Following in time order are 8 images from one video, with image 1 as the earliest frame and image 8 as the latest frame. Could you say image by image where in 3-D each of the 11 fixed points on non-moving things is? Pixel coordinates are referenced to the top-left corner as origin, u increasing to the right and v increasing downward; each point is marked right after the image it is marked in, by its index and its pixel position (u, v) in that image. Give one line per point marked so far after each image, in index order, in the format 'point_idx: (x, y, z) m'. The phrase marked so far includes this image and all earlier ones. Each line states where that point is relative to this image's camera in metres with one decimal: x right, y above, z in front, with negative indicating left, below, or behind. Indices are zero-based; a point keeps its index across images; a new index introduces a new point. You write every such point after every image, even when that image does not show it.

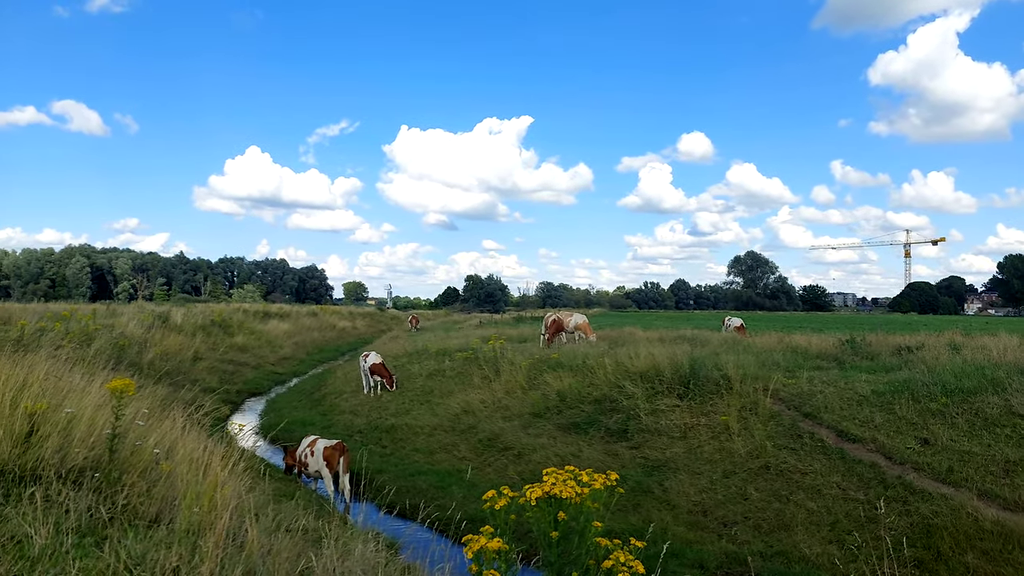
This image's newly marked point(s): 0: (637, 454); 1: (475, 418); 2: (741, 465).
0: (+2.4, -3.1, +13.0) m
1: (-0.9, -3.3, +17.4) m
2: (+3.9, -3.0, +11.7) m
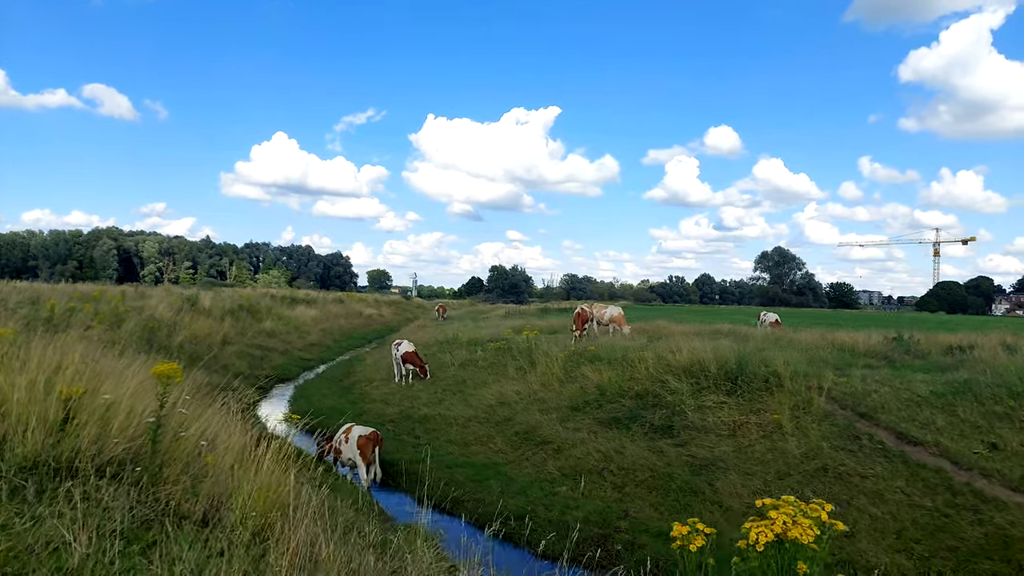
0: (+3.1, -3.0, +12.6) m
1: (0.0, -3.0, +17.1) m
2: (+4.6, -2.9, +11.2) m
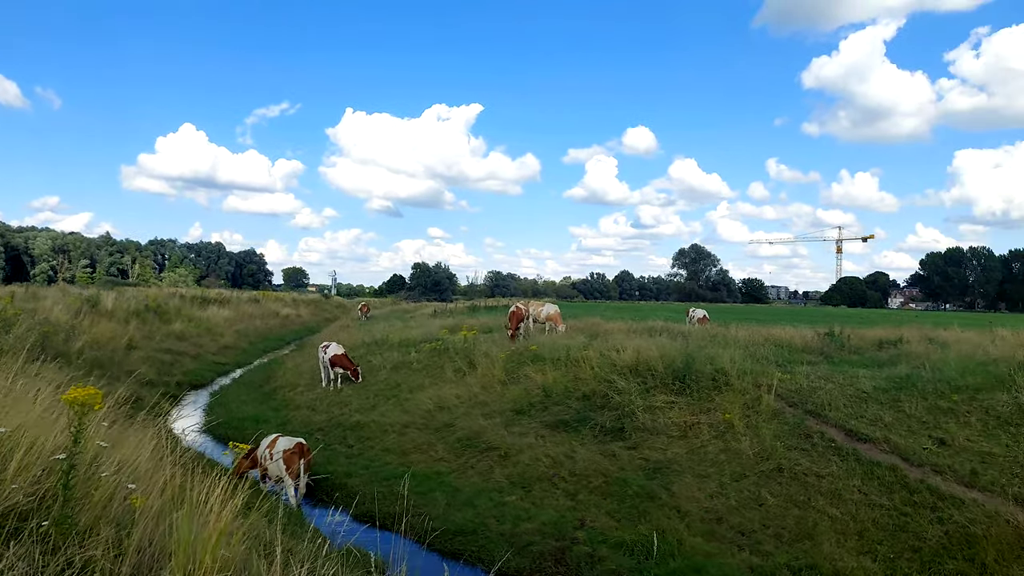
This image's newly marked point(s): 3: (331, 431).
0: (+2.2, -2.9, +12.2) m
1: (-1.4, -3.0, +16.3) m
2: (+3.8, -2.9, +11.0) m
3: (-4.5, -3.5, +17.1) m
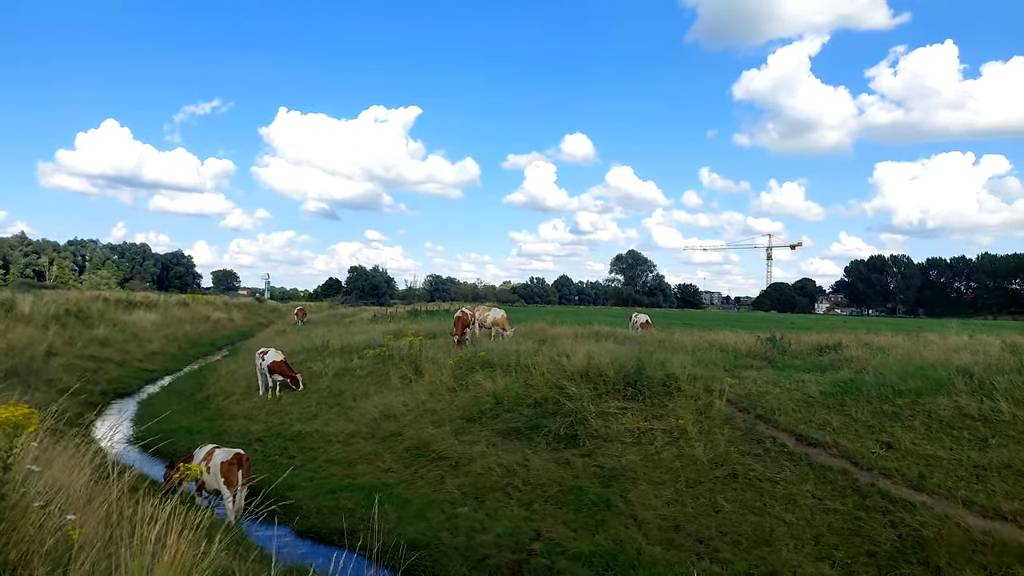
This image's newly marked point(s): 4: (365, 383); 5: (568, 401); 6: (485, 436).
0: (+1.4, -3.0, +12.0) m
1: (-2.6, -3.1, +15.8) m
2: (+3.1, -3.0, +10.9) m
3: (-5.7, -3.6, +16.3) m
4: (-4.2, -2.7, +19.6) m
5: (+1.2, -2.3, +14.2) m
6: (-0.6, -3.0, +14.0) m
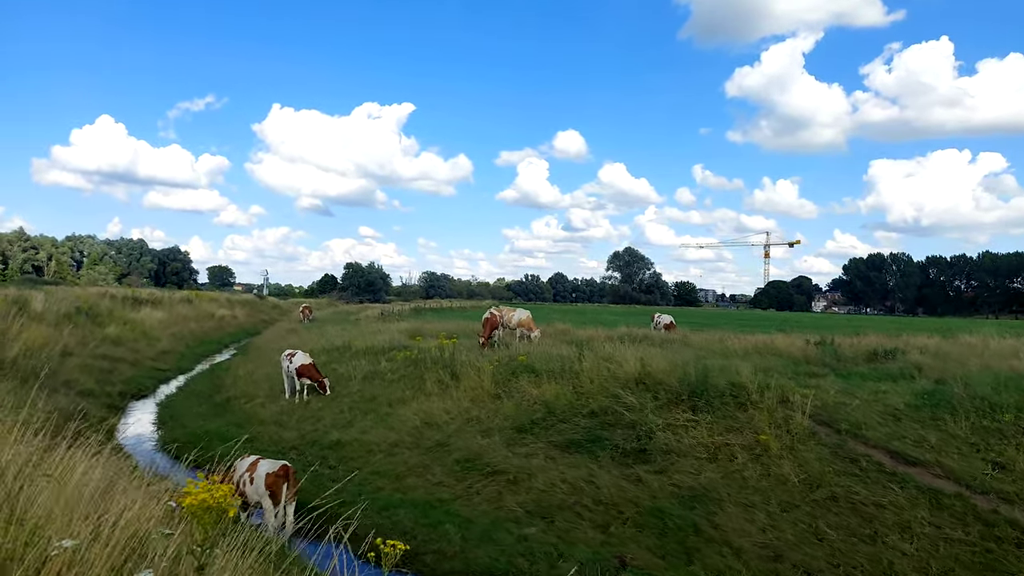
0: (+2.5, -3.1, +11.1) m
1: (-1.5, -3.1, +14.9) m
2: (+4.2, -3.0, +10.1) m
3: (-4.6, -3.6, +15.4) m
4: (-3.1, -2.7, +18.7) m
5: (+2.3, -2.4, +13.3) m
6: (+0.5, -3.1, +13.1) m
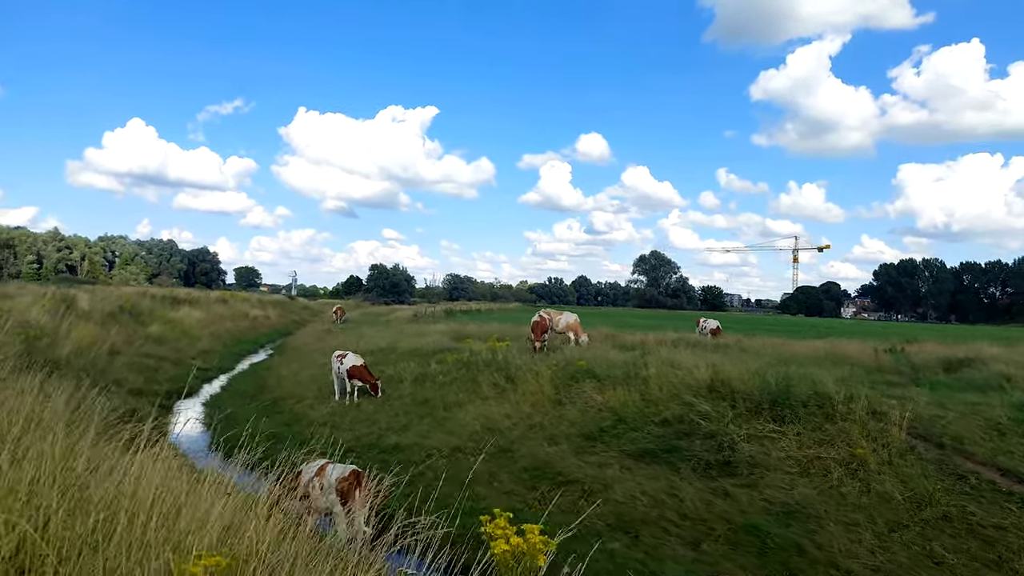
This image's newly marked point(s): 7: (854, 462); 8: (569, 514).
0: (+3.7, -3.2, +10.6) m
1: (-0.1, -3.2, +14.5) m
2: (+5.4, -3.1, +9.4) m
3: (-3.2, -3.6, +15.1) m
4: (-1.6, -2.8, +18.3) m
5: (+3.6, -2.5, +12.8) m
6: (+1.9, -3.1, +12.6) m
7: (+5.3, -2.7, +10.8) m
8: (+0.9, -3.7, +11.1) m
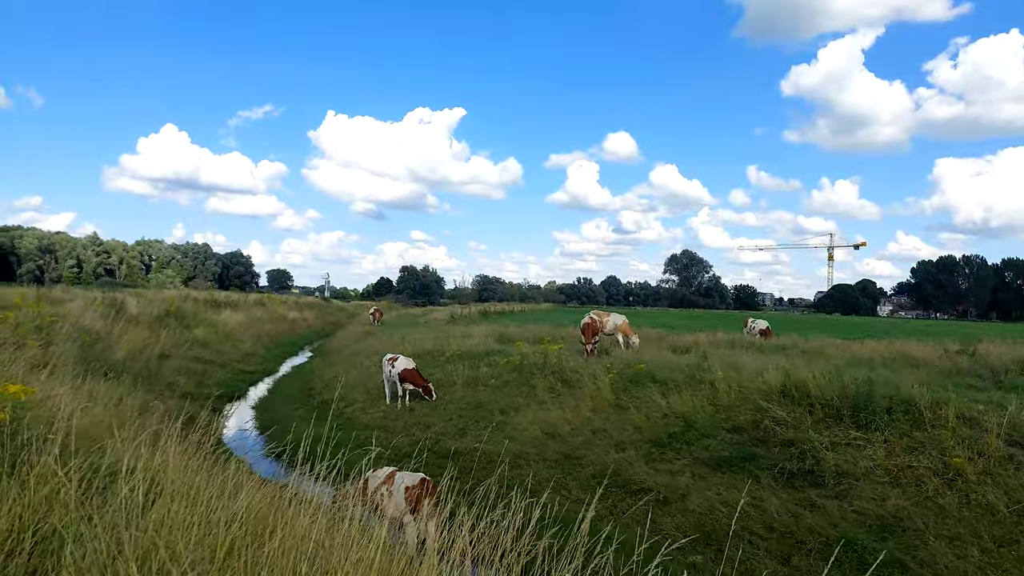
0: (+4.9, -3.2, +10.0) m
1: (+1.2, -3.2, +14.1) m
2: (+6.5, -3.1, +8.8) m
3: (-1.9, -3.7, +14.9) m
4: (-0.1, -2.8, +18.0) m
5: (+4.8, -2.5, +12.3) m
6: (+3.1, -3.1, +12.2) m
7: (+6.4, -2.7, +10.2) m
8: (+2.1, -3.7, +10.7) m
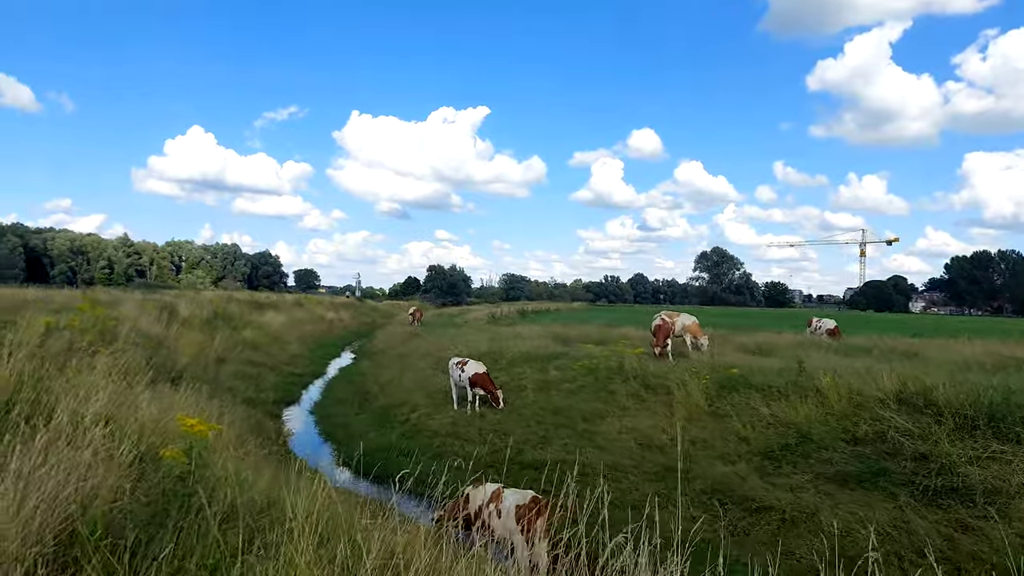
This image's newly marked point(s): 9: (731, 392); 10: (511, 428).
0: (+6.5, -3.2, +9.0) m
1: (+3.0, -3.2, +13.2) m
2: (+8.1, -3.1, +7.8) m
3: (0.0, -3.7, +14.1) m
4: (+1.9, -2.8, +17.2) m
5: (+6.6, -2.5, +11.2) m
6: (+4.8, -3.1, +11.2) m
7: (+8.1, -2.7, +9.1) m
8: (+3.8, -3.7, +9.8) m
9: (+4.8, -2.3, +15.3) m
10: (0.0, -3.4, +16.9) m
